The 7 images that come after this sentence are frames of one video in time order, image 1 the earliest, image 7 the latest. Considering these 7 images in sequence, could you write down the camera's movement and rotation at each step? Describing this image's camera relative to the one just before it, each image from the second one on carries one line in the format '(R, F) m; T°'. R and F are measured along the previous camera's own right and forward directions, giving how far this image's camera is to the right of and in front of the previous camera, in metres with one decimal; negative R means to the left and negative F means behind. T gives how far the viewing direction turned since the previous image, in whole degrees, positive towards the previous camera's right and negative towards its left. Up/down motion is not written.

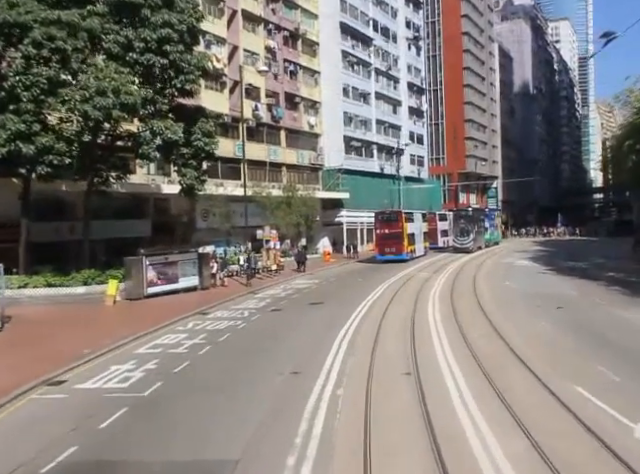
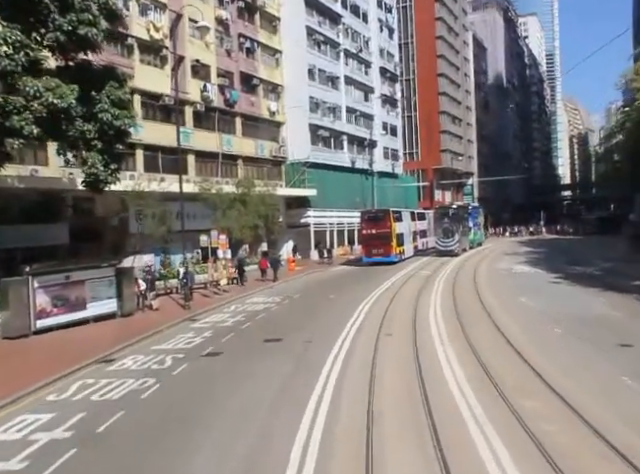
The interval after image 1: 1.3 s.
(+0.4, +7.0) m; +3°
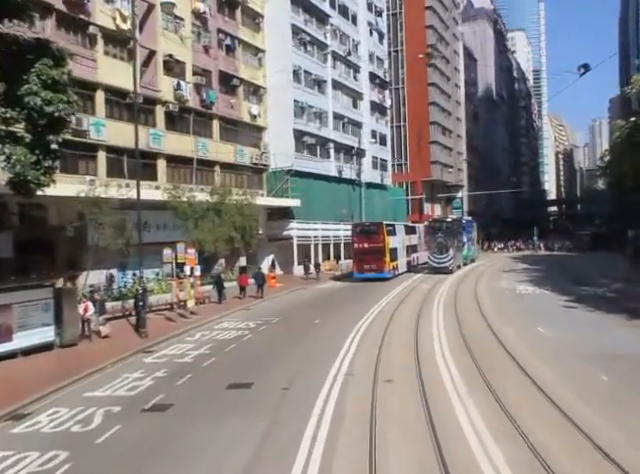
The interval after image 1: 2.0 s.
(+0.1, +3.6) m; +2°
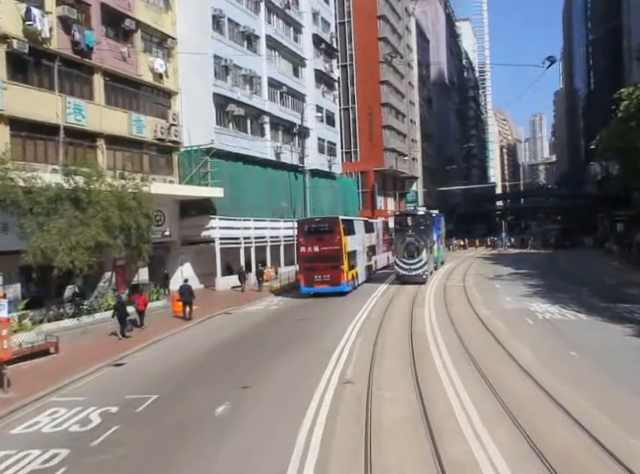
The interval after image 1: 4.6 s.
(+0.8, +11.0) m; +6°
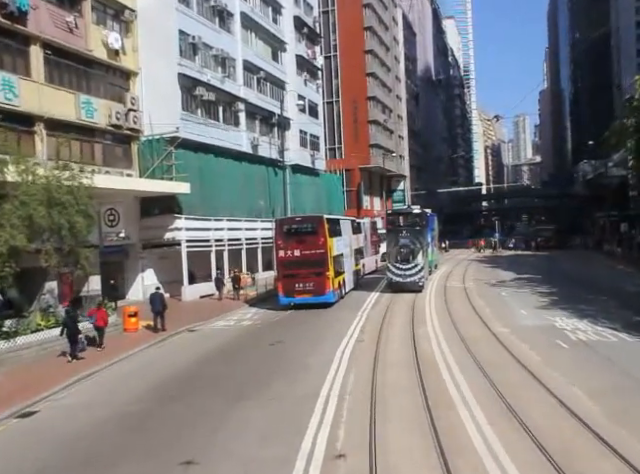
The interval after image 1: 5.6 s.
(+0.1, +4.2) m; +2°
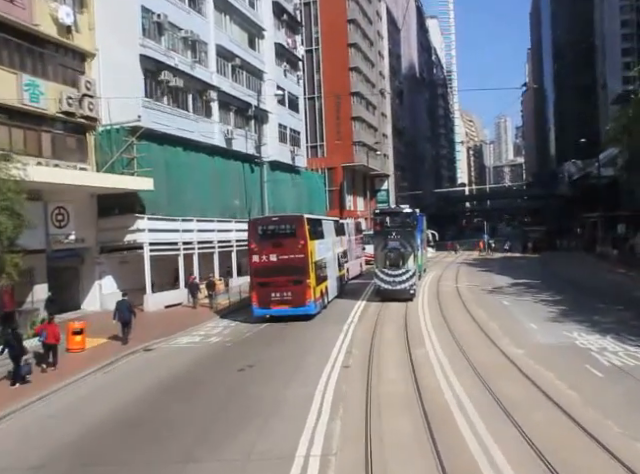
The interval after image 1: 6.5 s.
(+0.1, +3.1) m; +2°
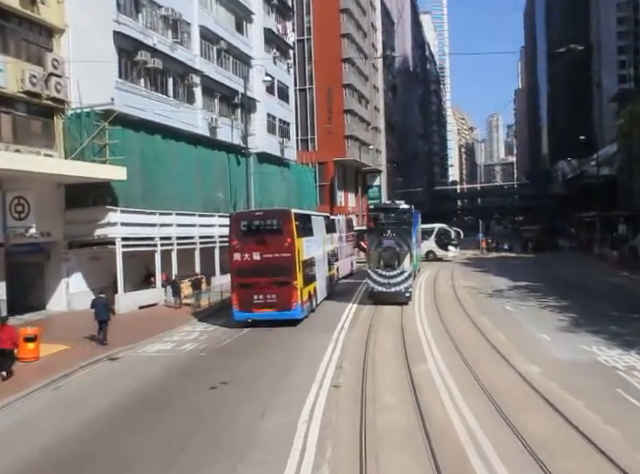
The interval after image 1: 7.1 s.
(+0.1, +2.1) m; +1°
